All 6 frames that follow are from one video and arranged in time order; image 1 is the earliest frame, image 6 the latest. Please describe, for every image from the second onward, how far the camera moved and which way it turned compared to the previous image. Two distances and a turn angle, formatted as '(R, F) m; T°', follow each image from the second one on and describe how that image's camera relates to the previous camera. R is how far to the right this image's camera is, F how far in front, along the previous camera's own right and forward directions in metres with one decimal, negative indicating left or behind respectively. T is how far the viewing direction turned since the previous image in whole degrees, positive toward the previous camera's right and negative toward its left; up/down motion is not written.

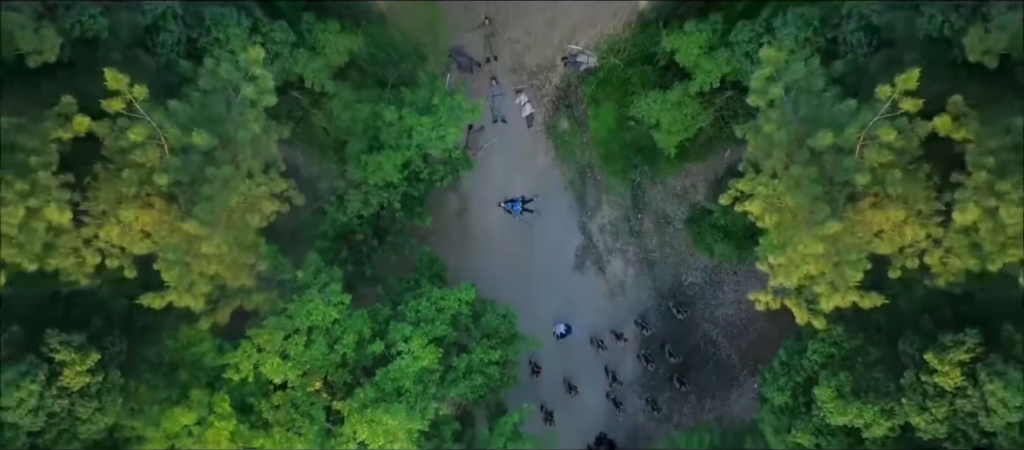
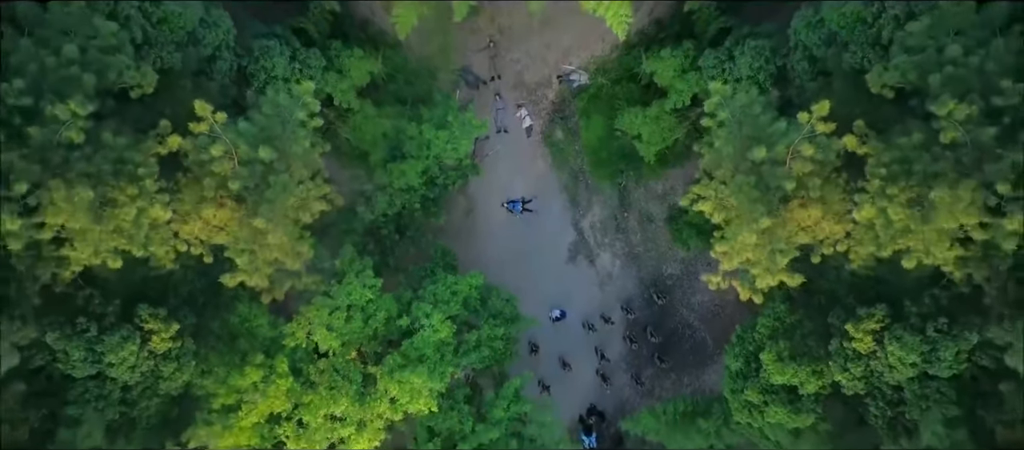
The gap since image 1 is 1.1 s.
(+0.3, -2.3) m; -1°
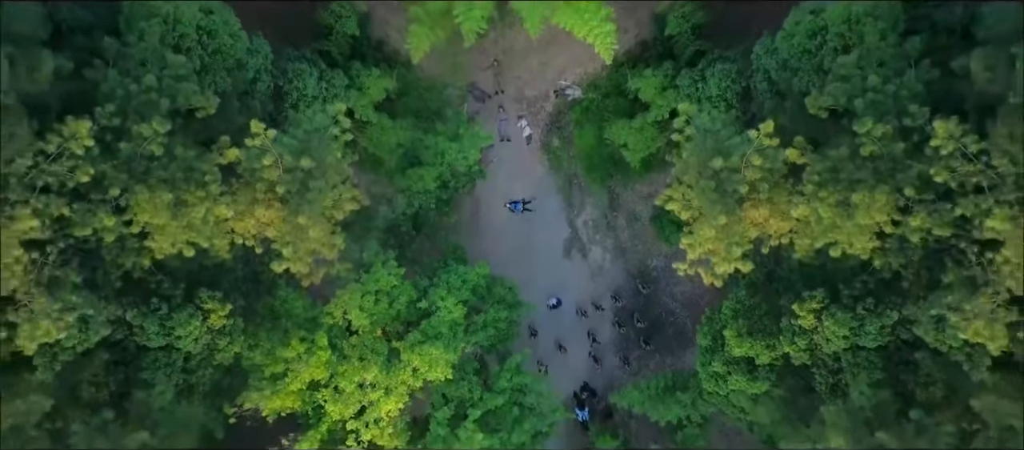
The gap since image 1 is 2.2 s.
(0.0, -2.4) m; 0°
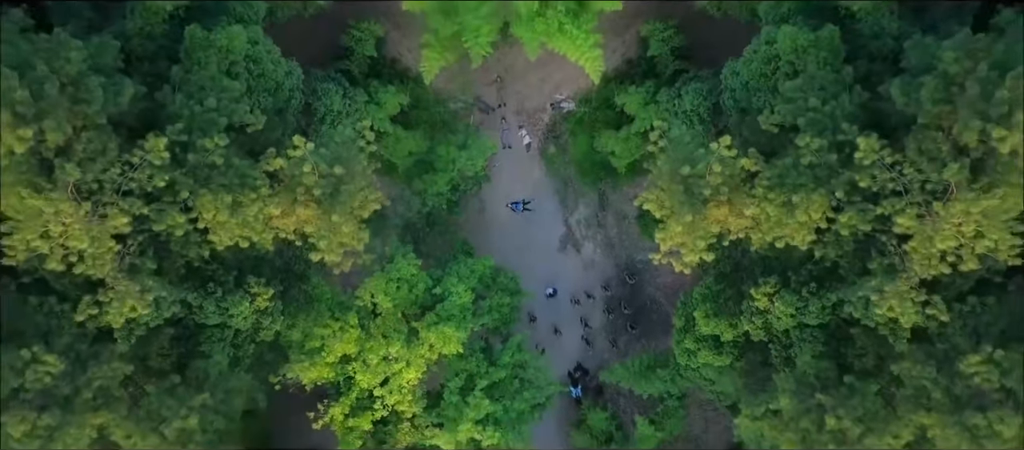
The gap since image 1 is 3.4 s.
(0.0, -2.6) m; 0°
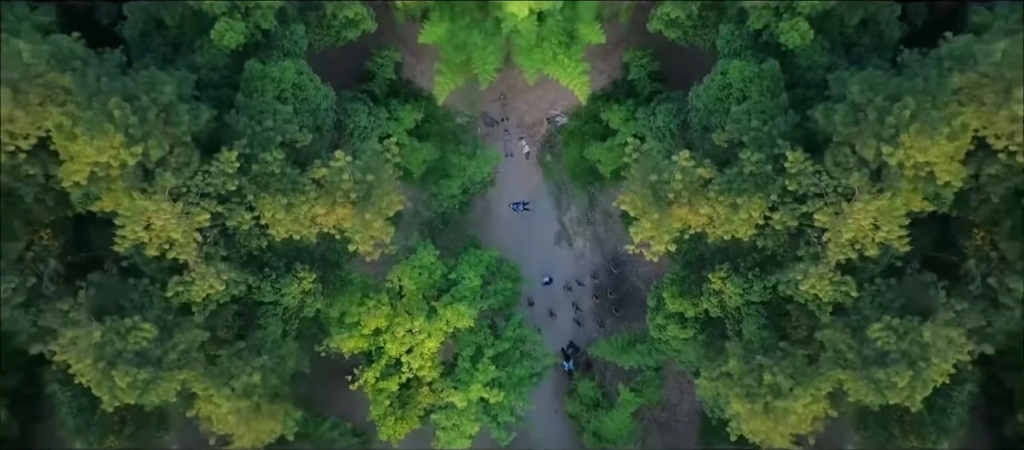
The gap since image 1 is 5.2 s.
(0.0, -3.8) m; 0°
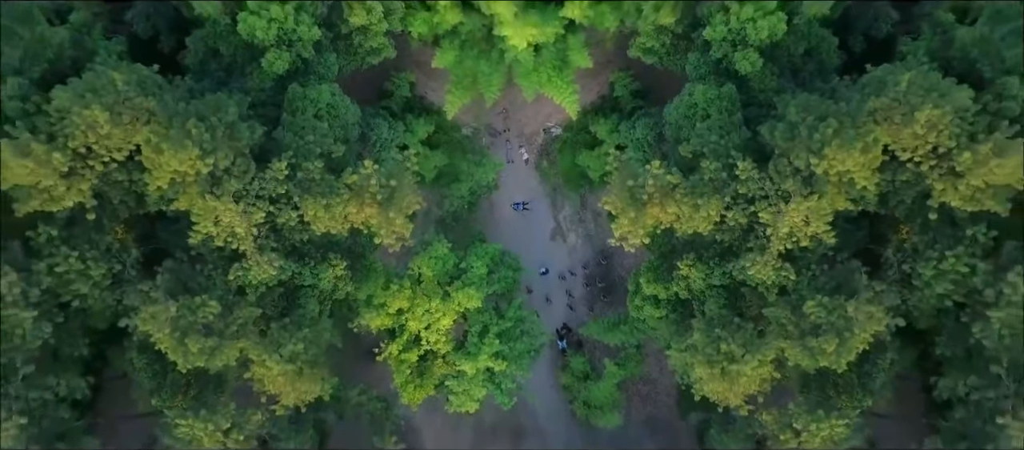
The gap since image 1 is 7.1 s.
(0.0, -4.0) m; 0°
